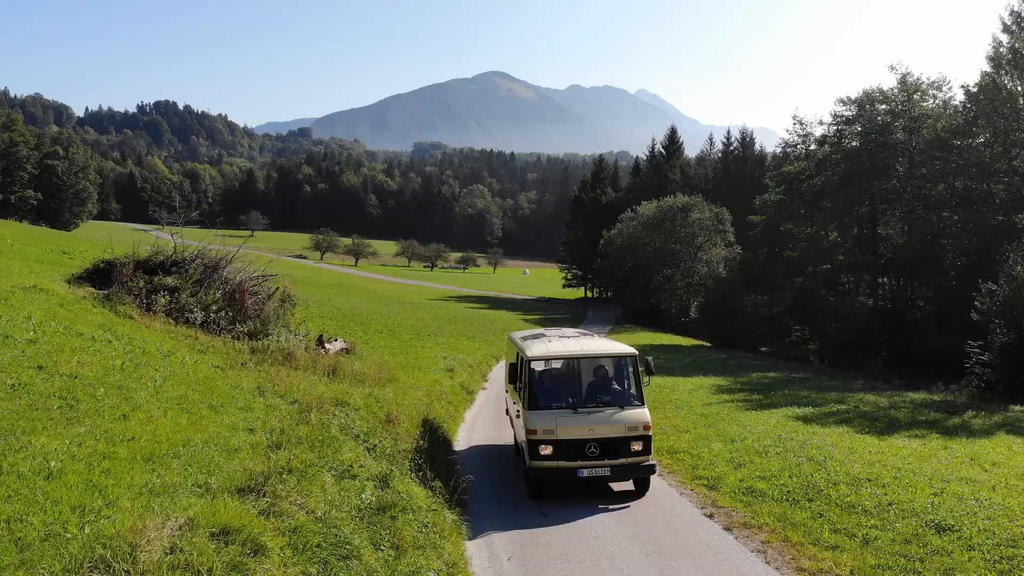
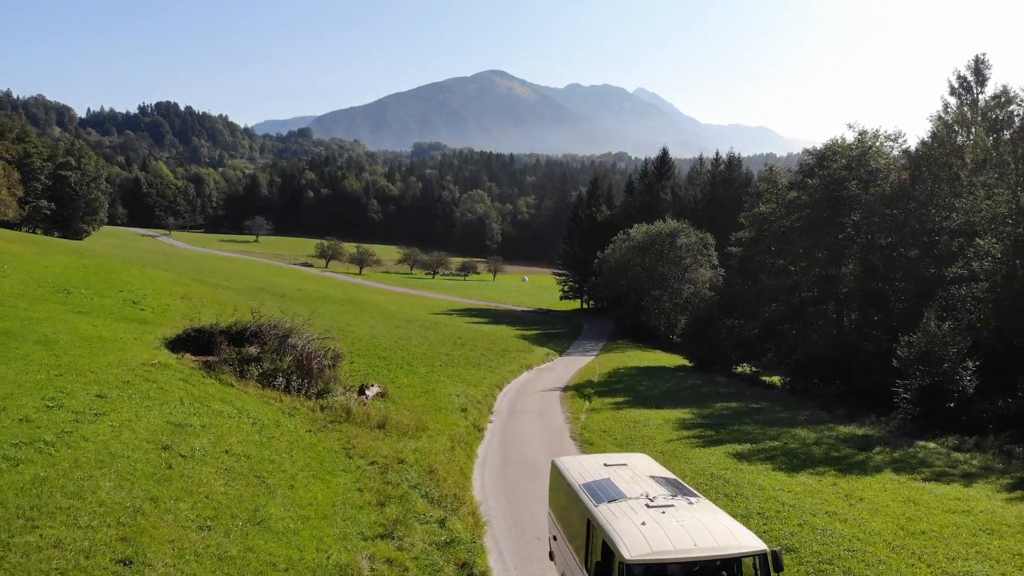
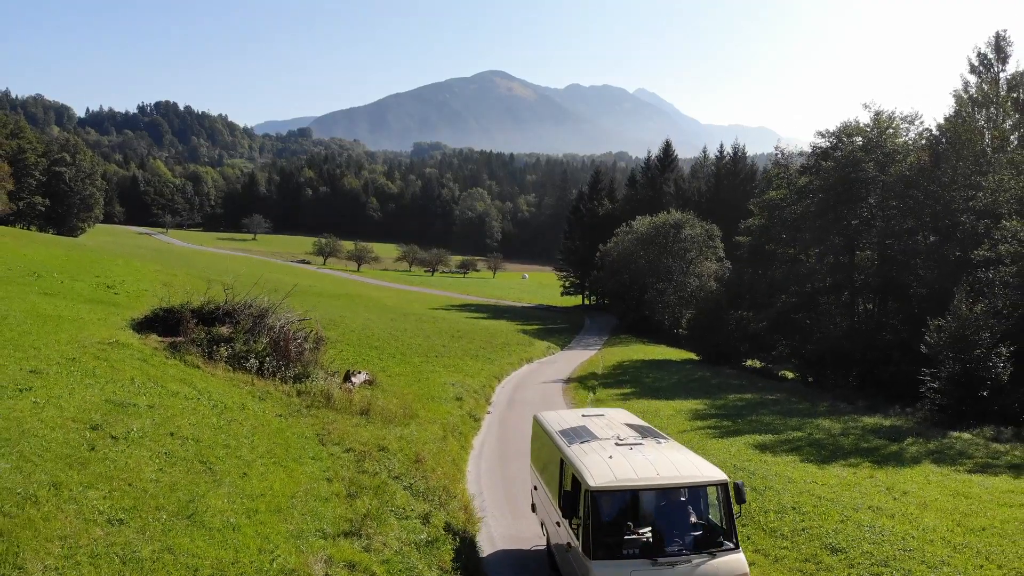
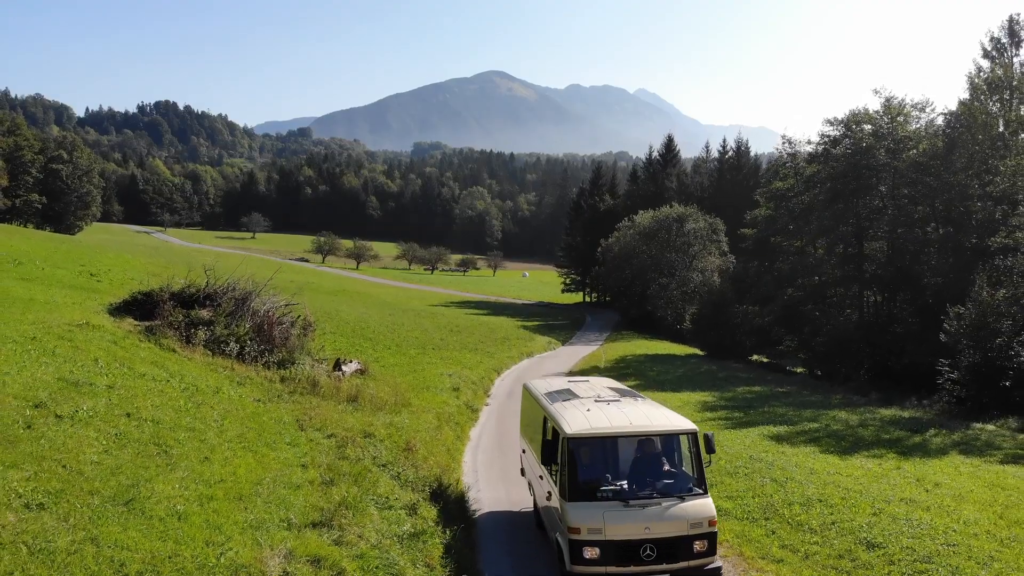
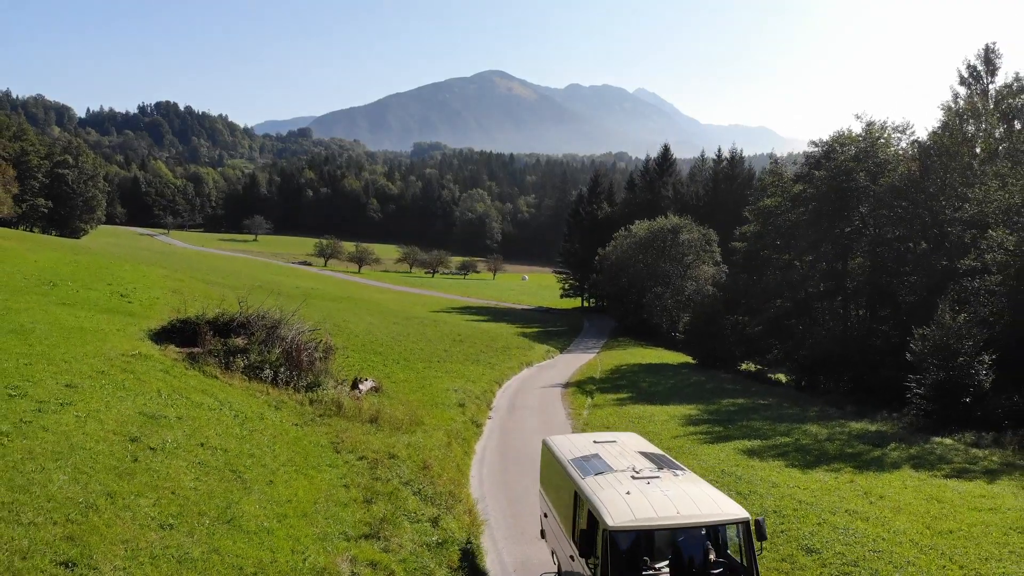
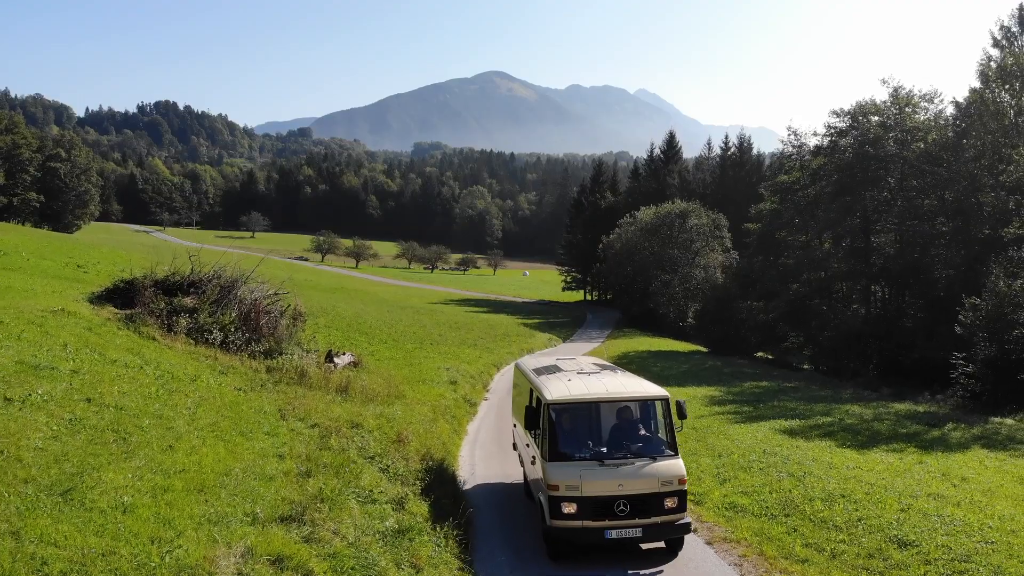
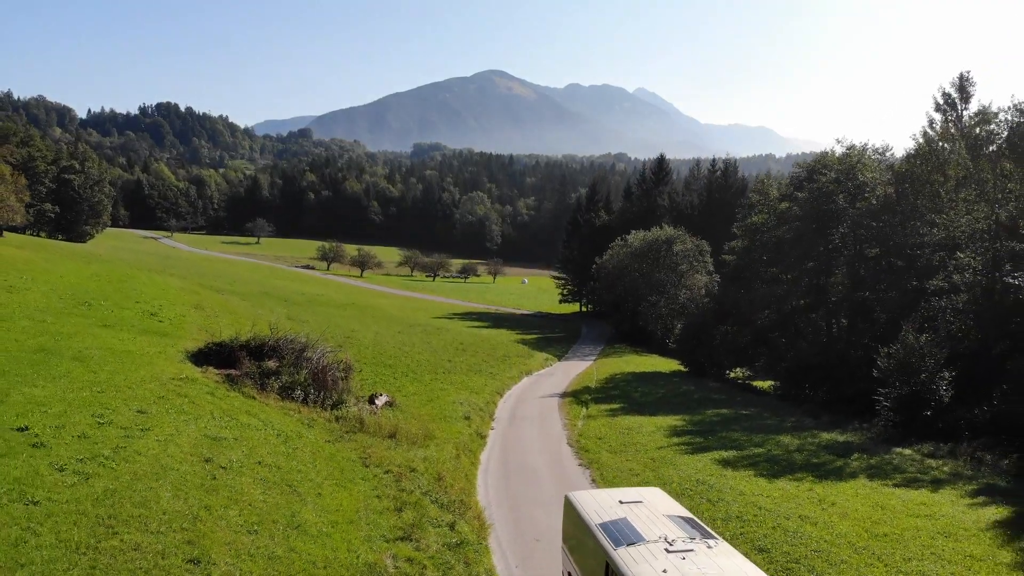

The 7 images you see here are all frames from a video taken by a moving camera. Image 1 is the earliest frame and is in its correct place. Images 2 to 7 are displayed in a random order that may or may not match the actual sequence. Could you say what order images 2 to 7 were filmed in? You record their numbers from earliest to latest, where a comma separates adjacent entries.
6, 4, 3, 5, 2, 7
